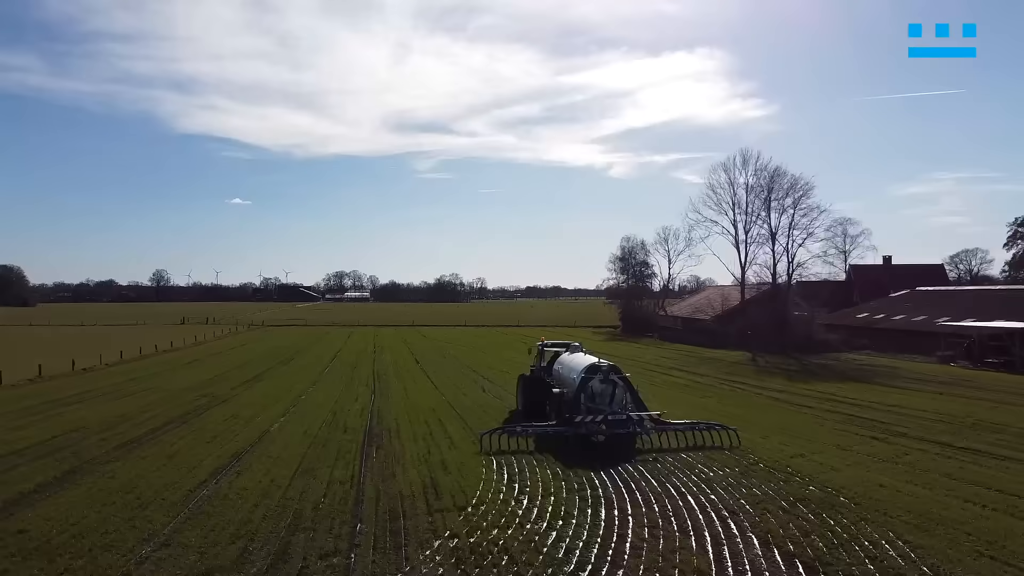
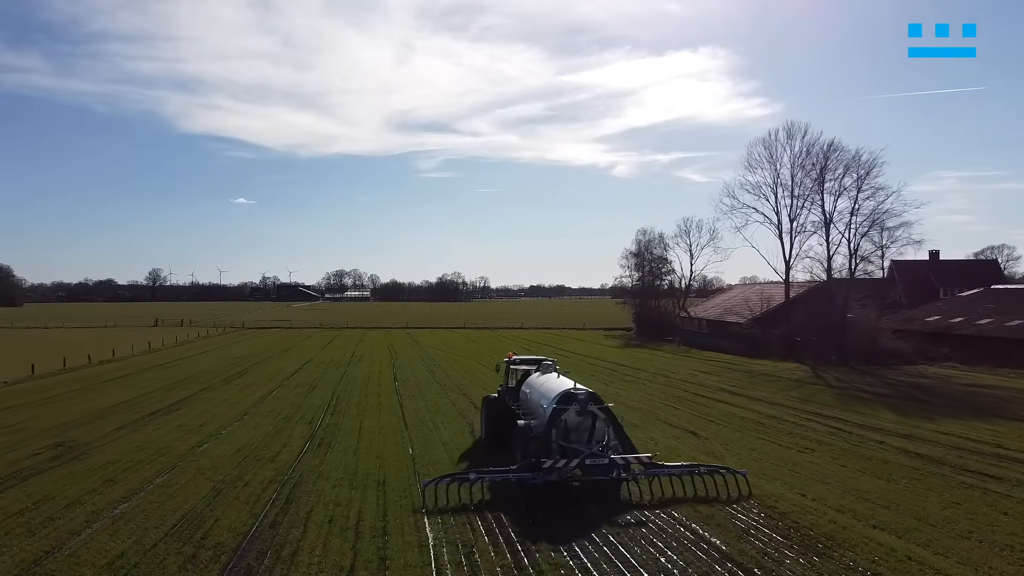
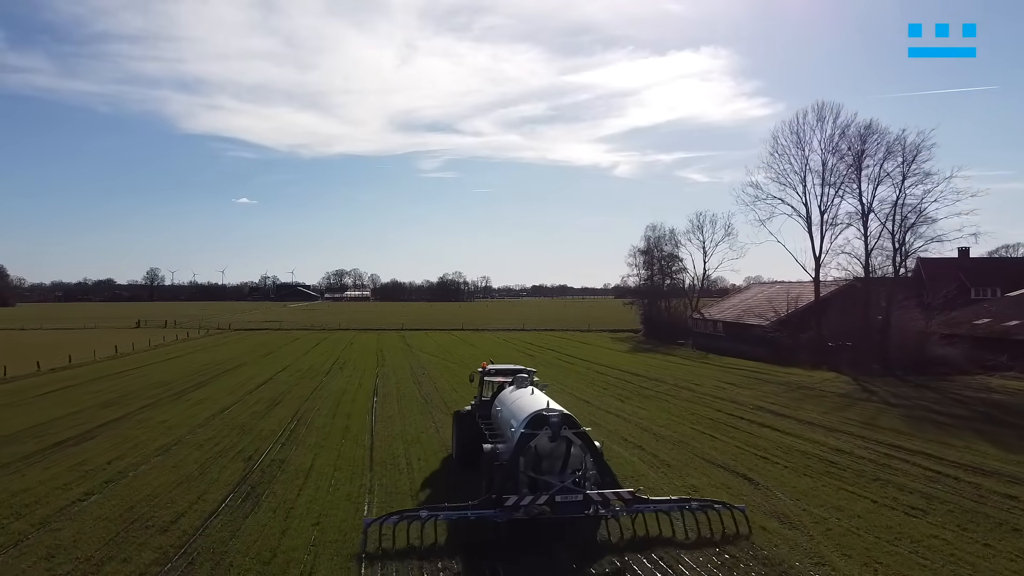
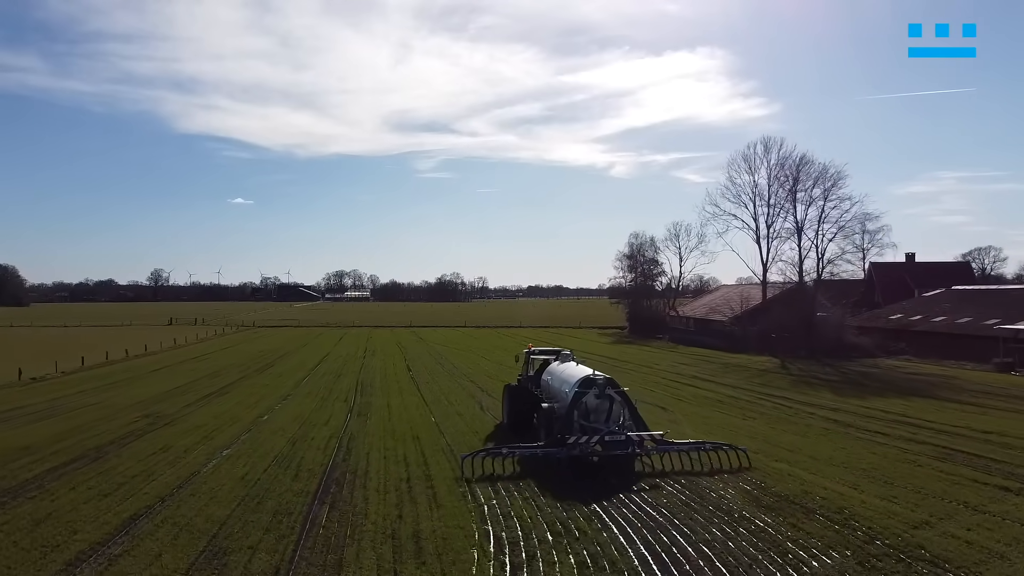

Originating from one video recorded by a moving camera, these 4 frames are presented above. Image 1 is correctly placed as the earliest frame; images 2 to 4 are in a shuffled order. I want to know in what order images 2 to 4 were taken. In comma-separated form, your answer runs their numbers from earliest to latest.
4, 2, 3
